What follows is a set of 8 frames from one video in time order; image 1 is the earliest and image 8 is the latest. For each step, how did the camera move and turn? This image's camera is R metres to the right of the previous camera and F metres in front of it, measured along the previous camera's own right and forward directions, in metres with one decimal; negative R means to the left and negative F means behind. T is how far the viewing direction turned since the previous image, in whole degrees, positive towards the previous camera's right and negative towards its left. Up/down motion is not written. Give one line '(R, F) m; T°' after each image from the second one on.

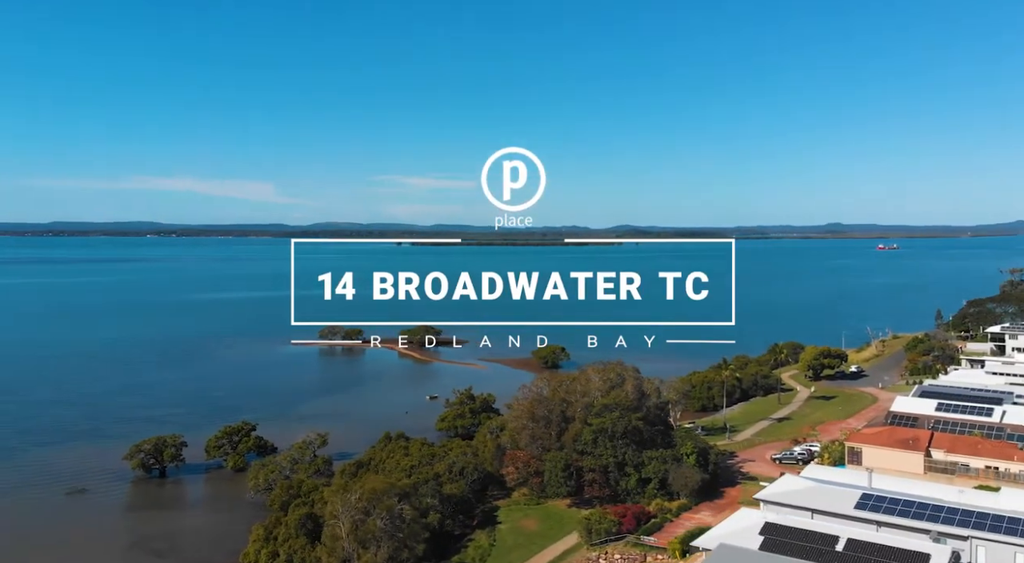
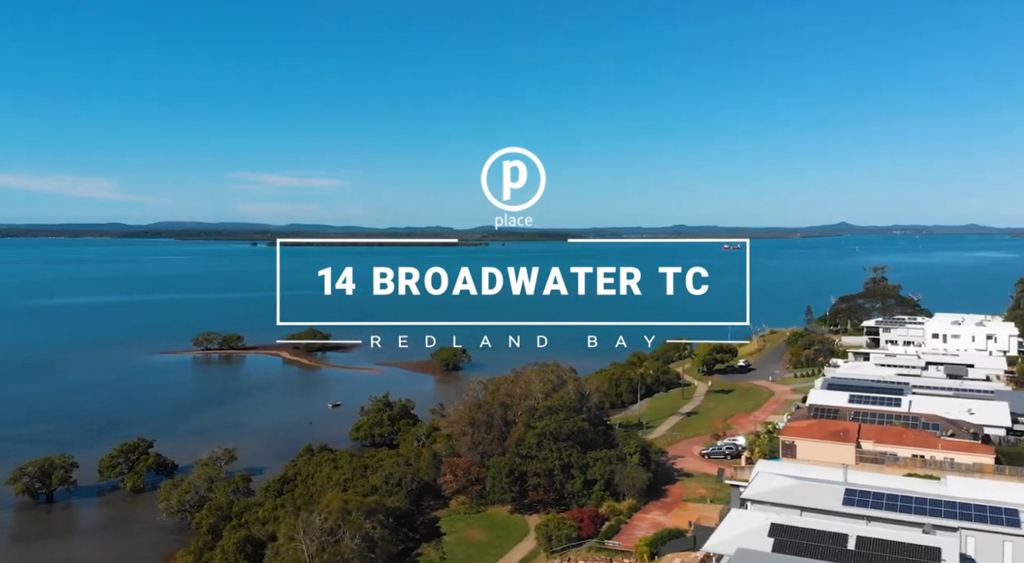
(-1.7, +0.9) m; +8°
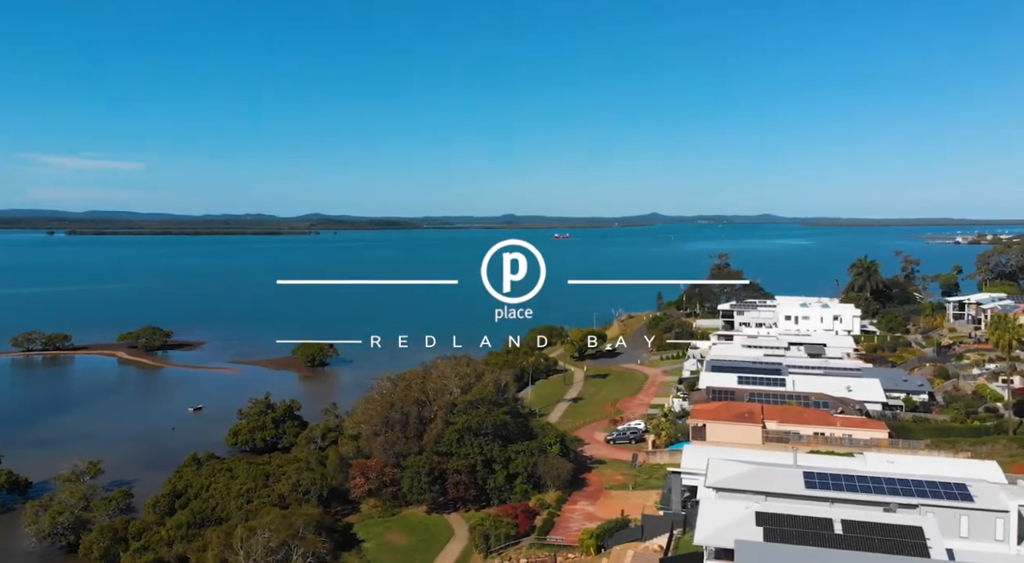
(-1.9, +1.0) m; +10°
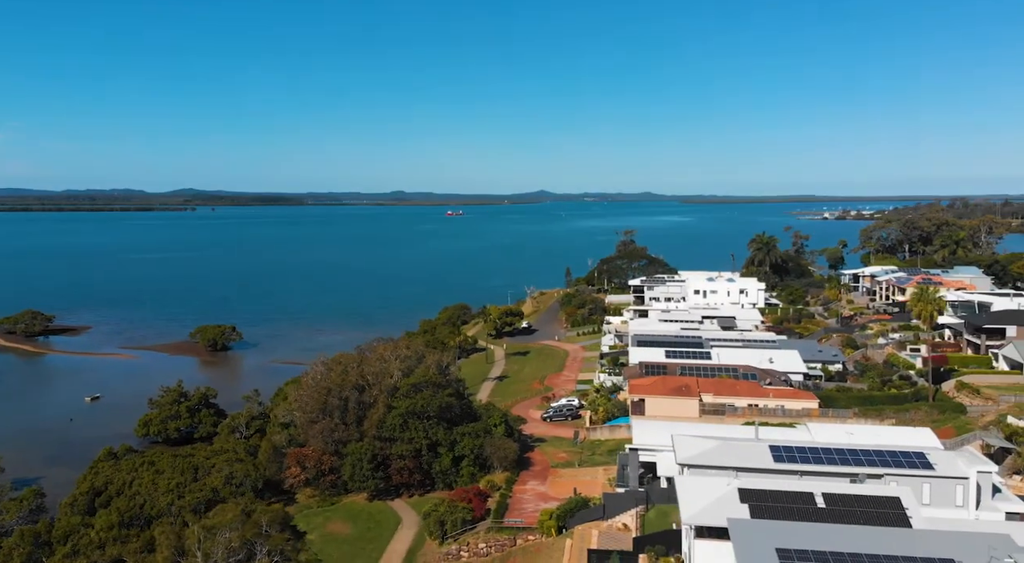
(-1.2, +0.6) m; +7°
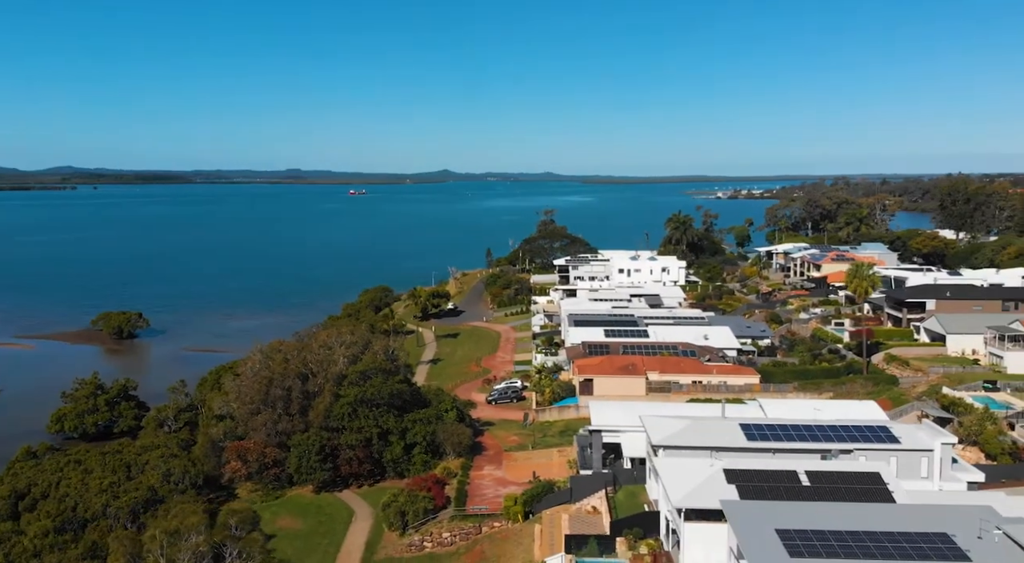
(-1.0, +0.5) m; +6°
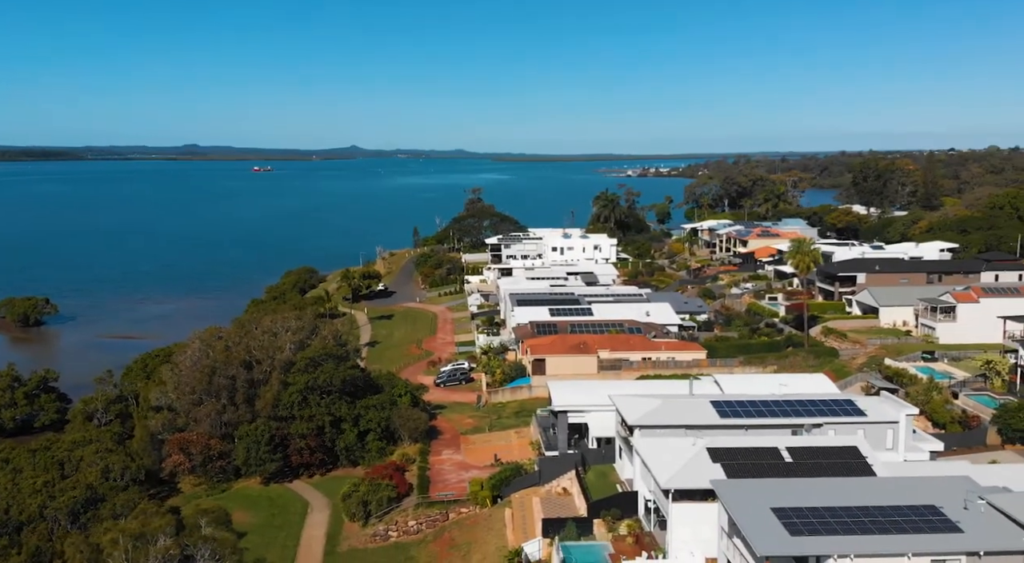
(-0.9, +0.4) m; +5°
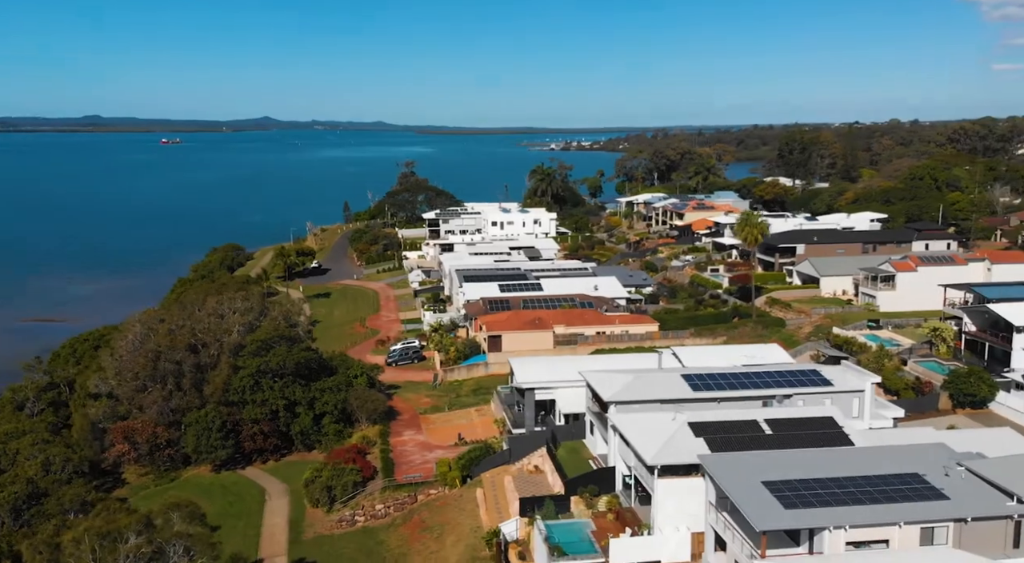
(-0.7, +0.3) m; +5°
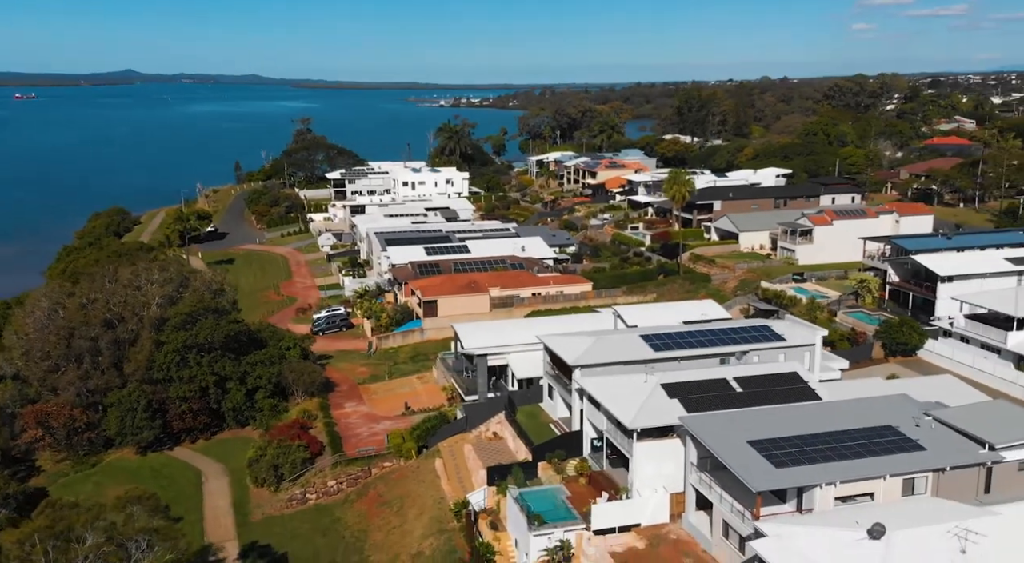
(-1.0, +0.5) m; +7°
